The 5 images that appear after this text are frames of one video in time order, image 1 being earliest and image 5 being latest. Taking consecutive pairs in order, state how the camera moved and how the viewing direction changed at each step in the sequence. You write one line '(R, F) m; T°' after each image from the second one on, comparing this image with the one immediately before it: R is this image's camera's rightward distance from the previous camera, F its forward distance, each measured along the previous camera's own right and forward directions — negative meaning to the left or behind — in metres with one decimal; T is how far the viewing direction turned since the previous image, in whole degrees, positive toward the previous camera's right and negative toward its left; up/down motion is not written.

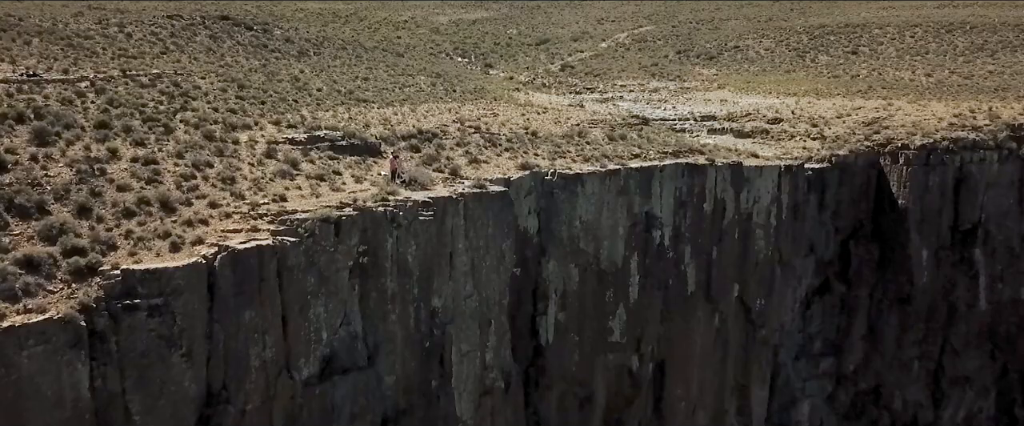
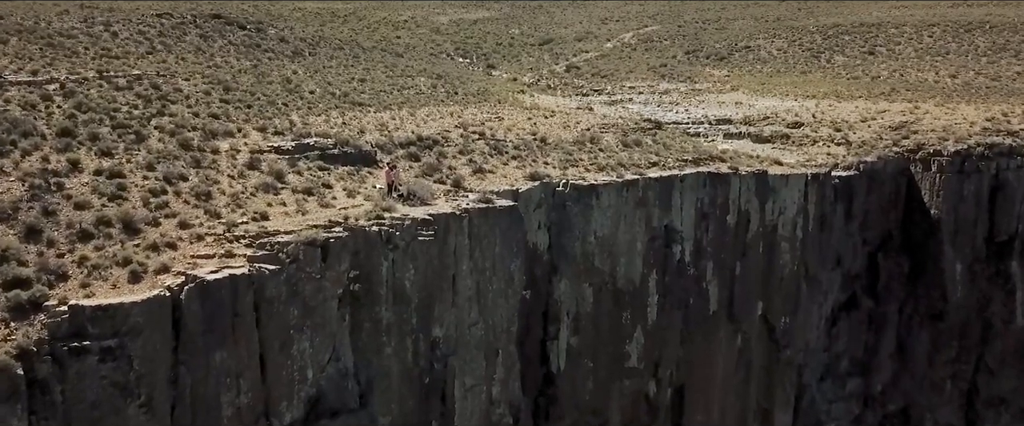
(-0.2, +2.4) m; 0°
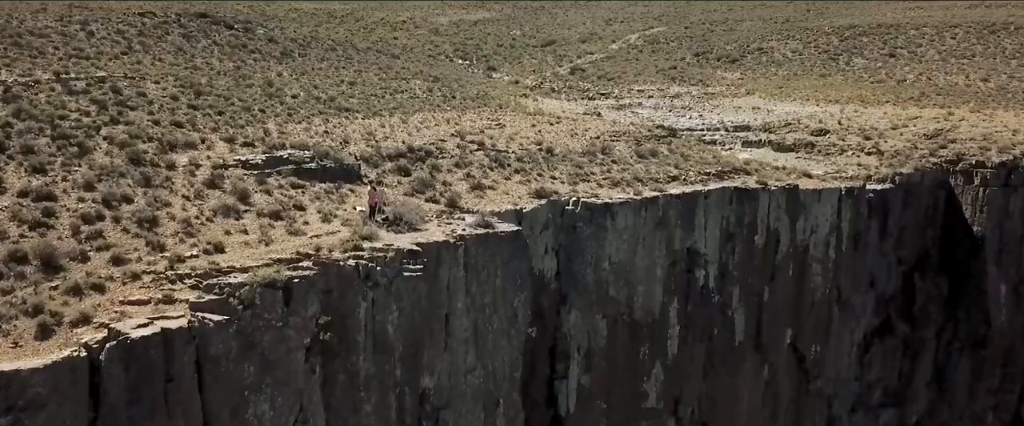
(-0.1, +3.0) m; 0°
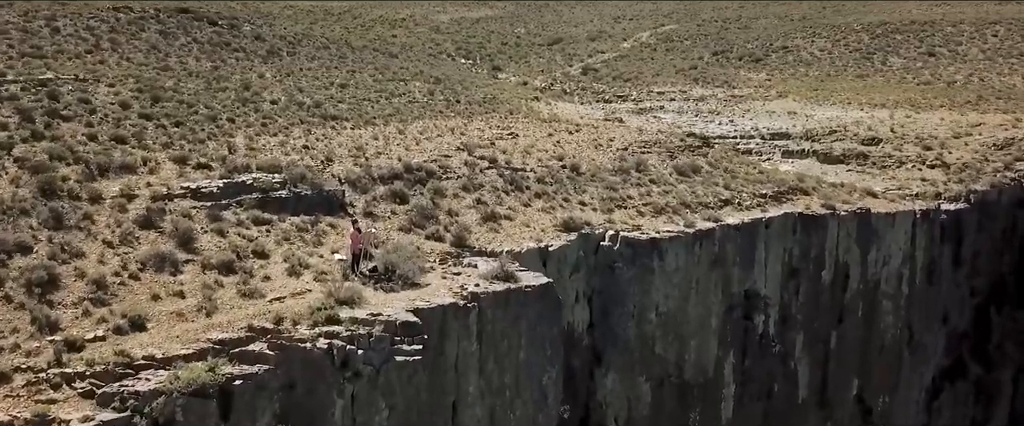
(-0.4, +4.3) m; 0°
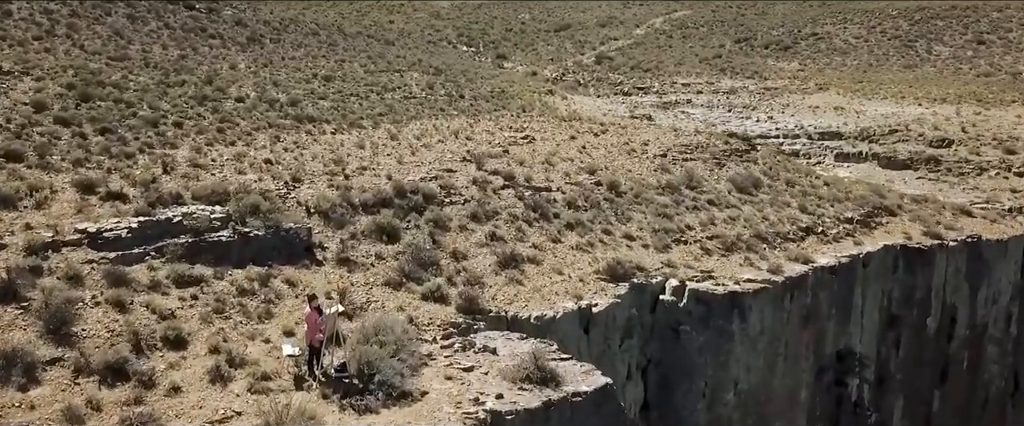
(-0.4, +4.6) m; 0°
